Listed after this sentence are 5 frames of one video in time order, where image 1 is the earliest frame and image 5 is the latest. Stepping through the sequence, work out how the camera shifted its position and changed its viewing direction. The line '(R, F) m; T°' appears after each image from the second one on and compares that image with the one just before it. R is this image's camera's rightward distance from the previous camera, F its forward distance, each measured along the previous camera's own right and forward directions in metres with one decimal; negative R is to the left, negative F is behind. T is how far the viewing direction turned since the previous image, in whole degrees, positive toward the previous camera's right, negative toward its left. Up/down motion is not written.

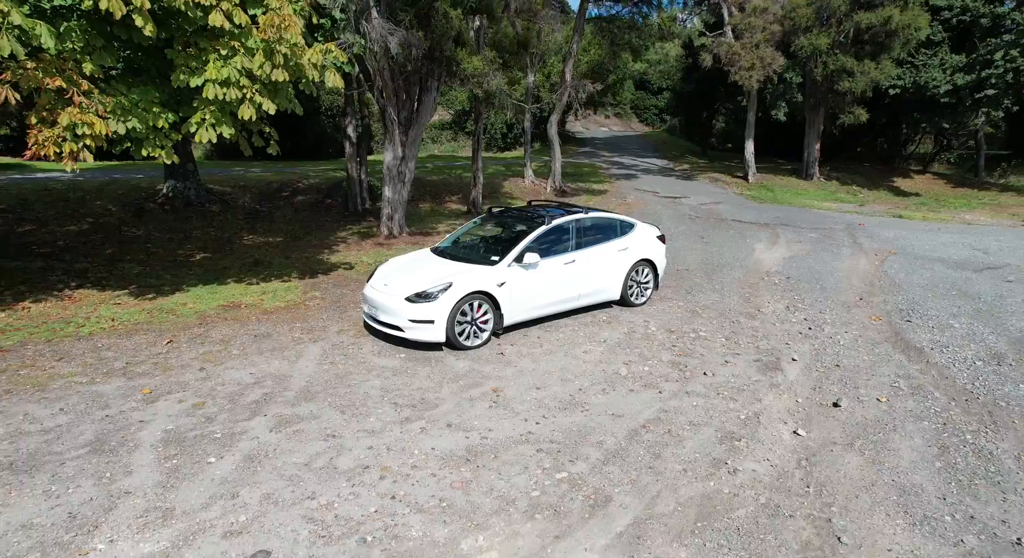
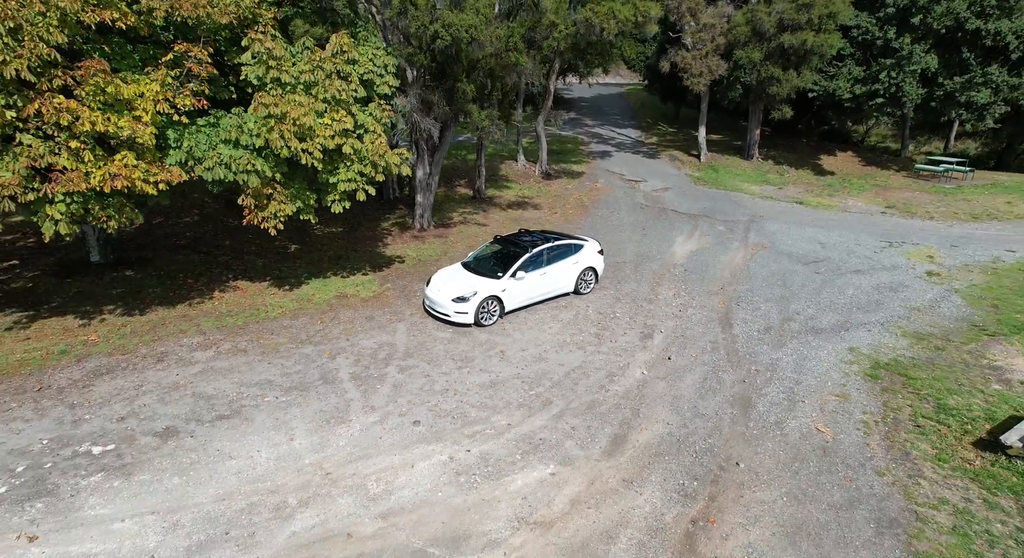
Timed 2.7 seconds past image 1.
(-0.1, -5.7) m; 0°
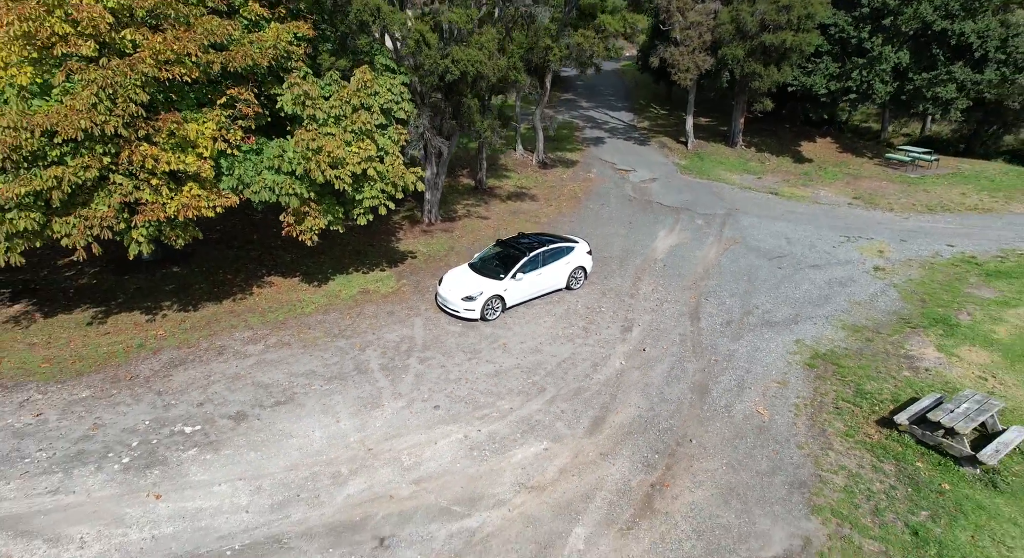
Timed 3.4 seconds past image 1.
(-0.1, -2.2) m; 0°
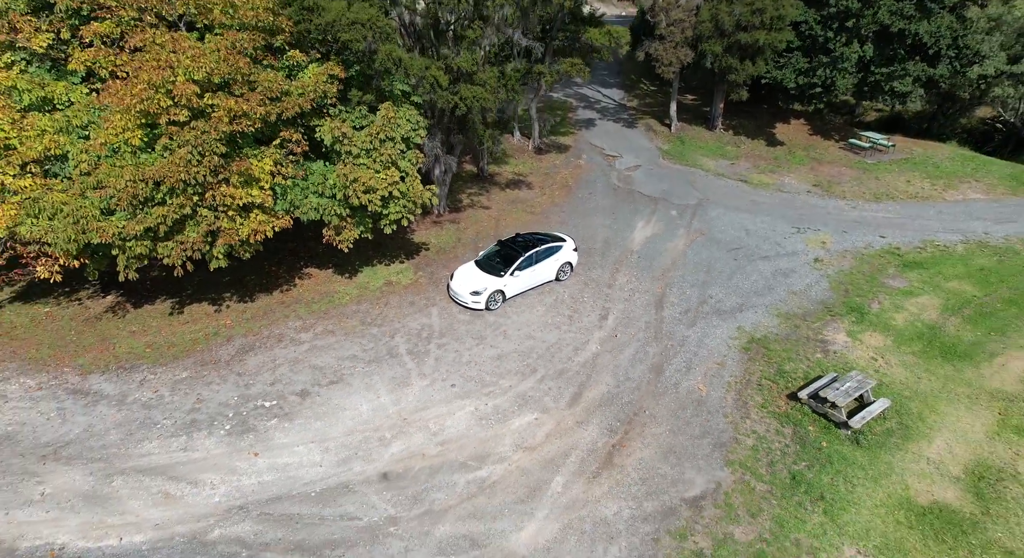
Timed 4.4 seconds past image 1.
(0.0, -3.4) m; 0°
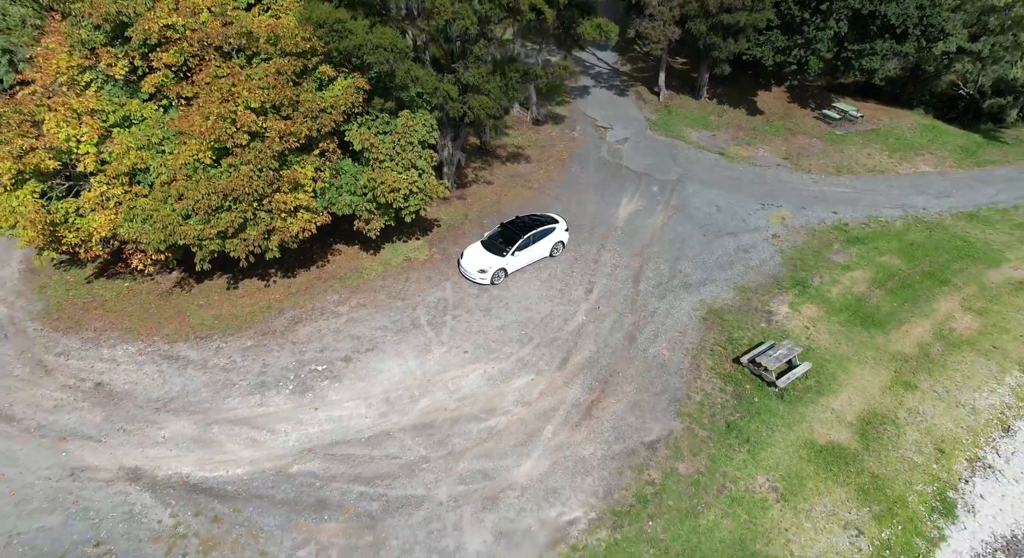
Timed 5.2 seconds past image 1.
(0.0, -3.5) m; 0°
